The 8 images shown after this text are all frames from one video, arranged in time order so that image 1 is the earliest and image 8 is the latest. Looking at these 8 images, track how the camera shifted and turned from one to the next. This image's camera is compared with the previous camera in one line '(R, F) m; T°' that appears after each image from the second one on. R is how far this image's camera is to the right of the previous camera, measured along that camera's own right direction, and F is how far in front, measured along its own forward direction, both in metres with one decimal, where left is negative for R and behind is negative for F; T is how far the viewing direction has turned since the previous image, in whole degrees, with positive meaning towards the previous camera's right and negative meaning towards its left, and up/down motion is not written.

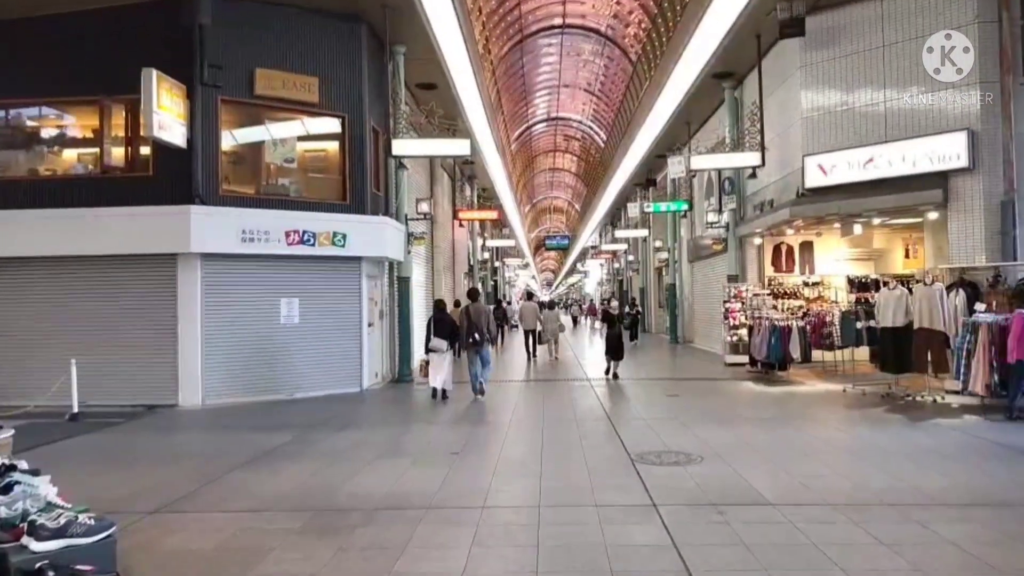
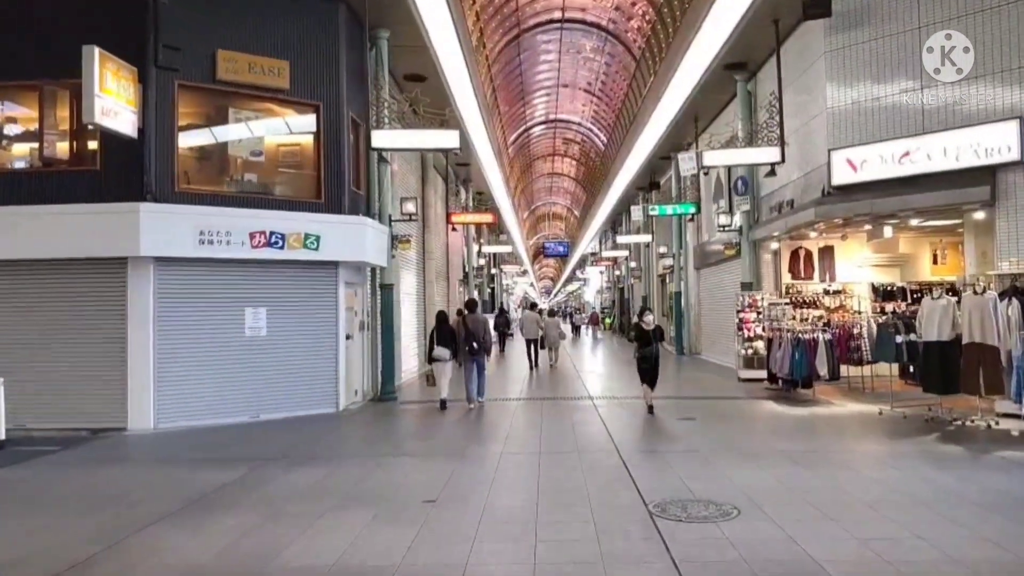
(+0.1, +1.4) m; 0°
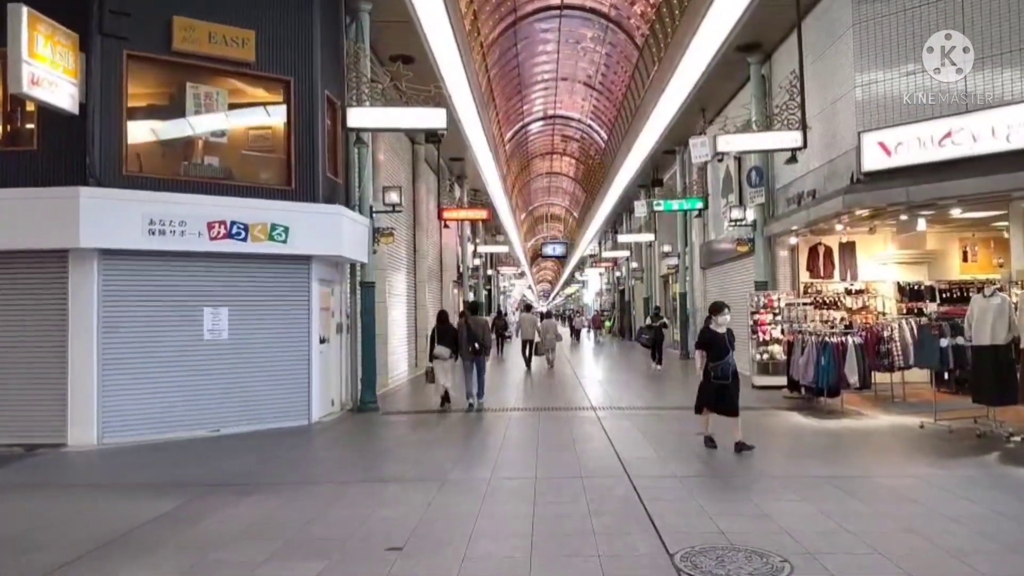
(+0.1, +1.3) m; 0°
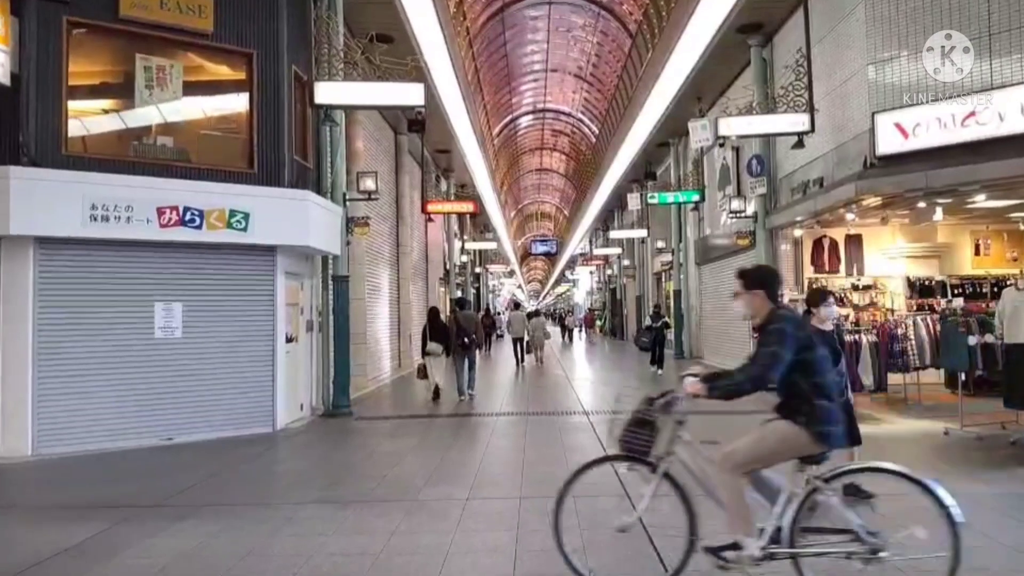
(+0.1, +0.9) m; +1°
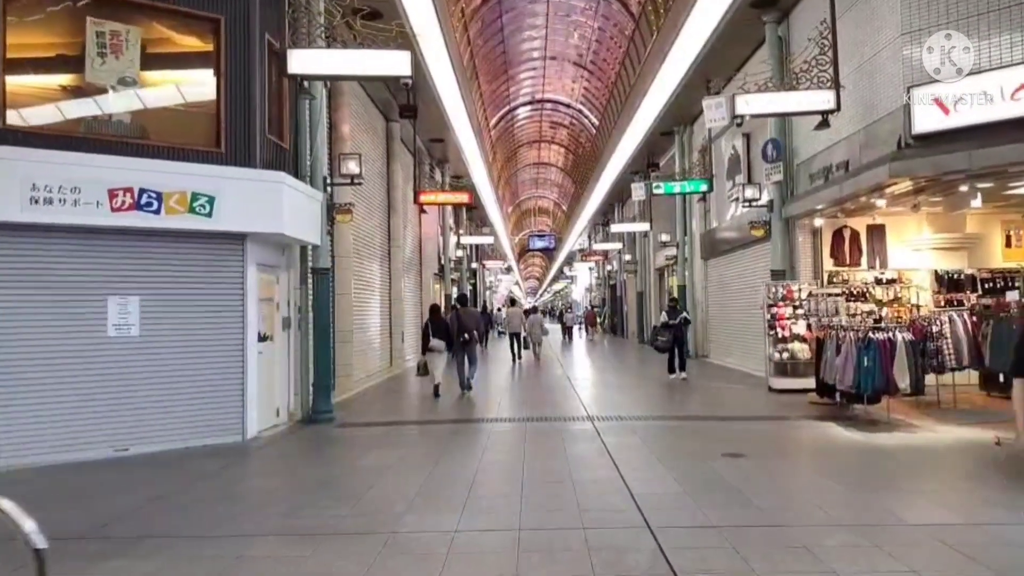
(0.0, +1.0) m; 0°
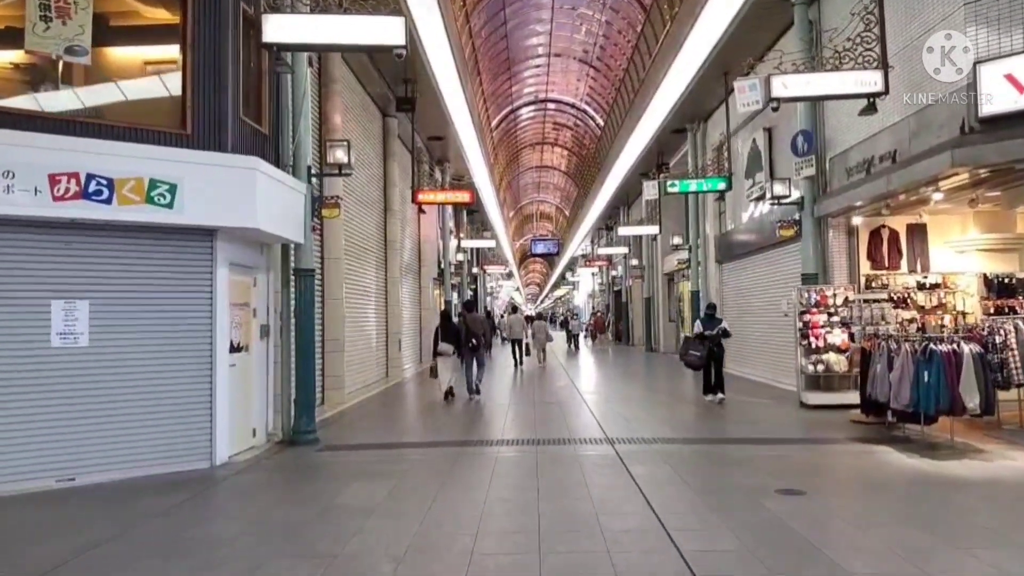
(-0.1, +1.1) m; 0°
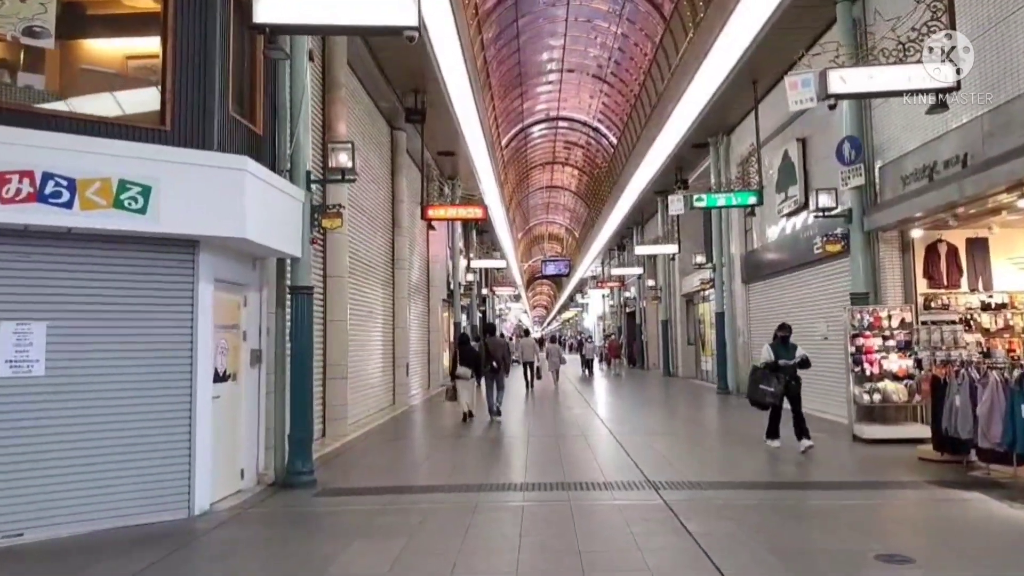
(-0.2, +1.1) m; 0°
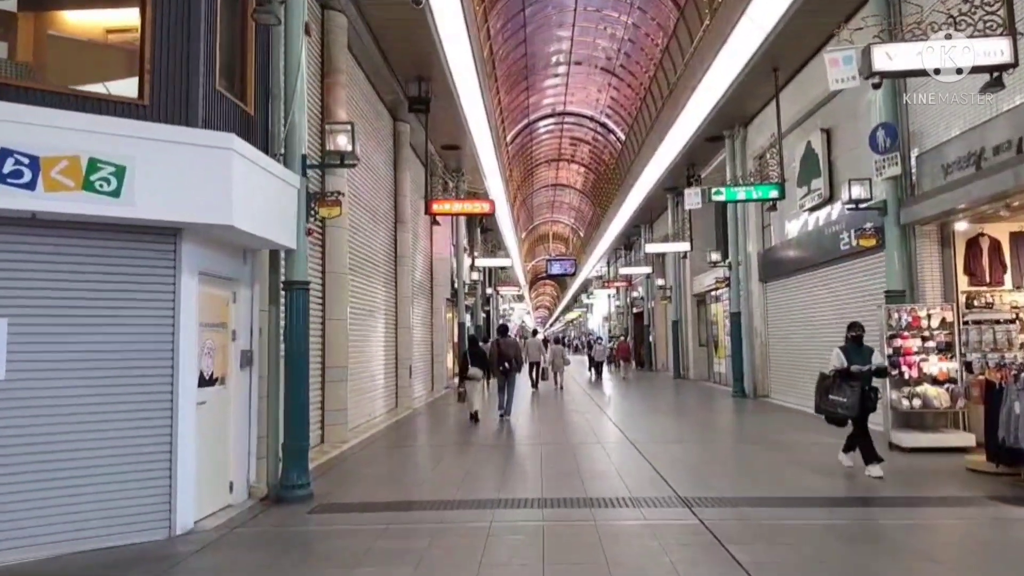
(-0.1, +0.7) m; 0°
